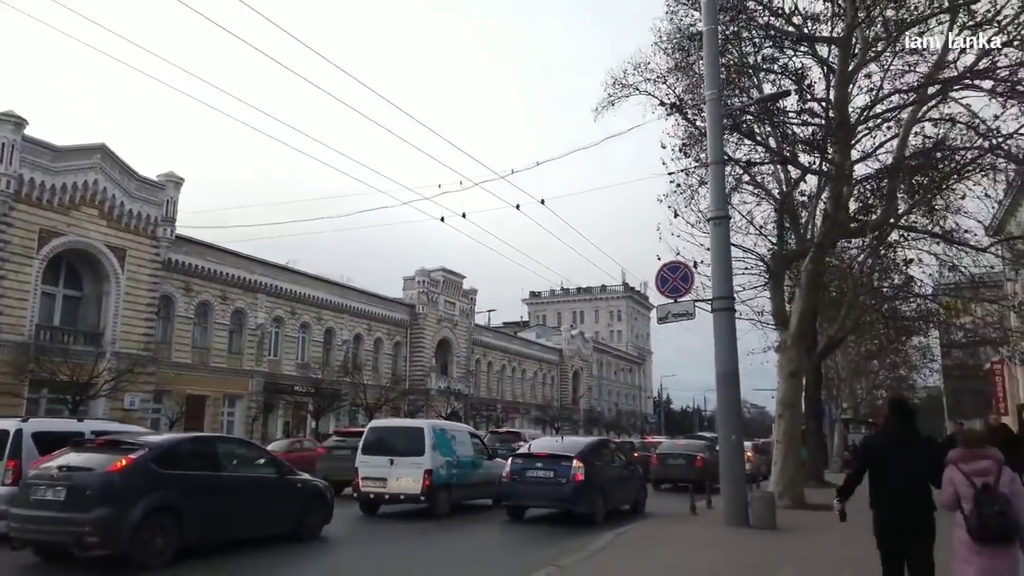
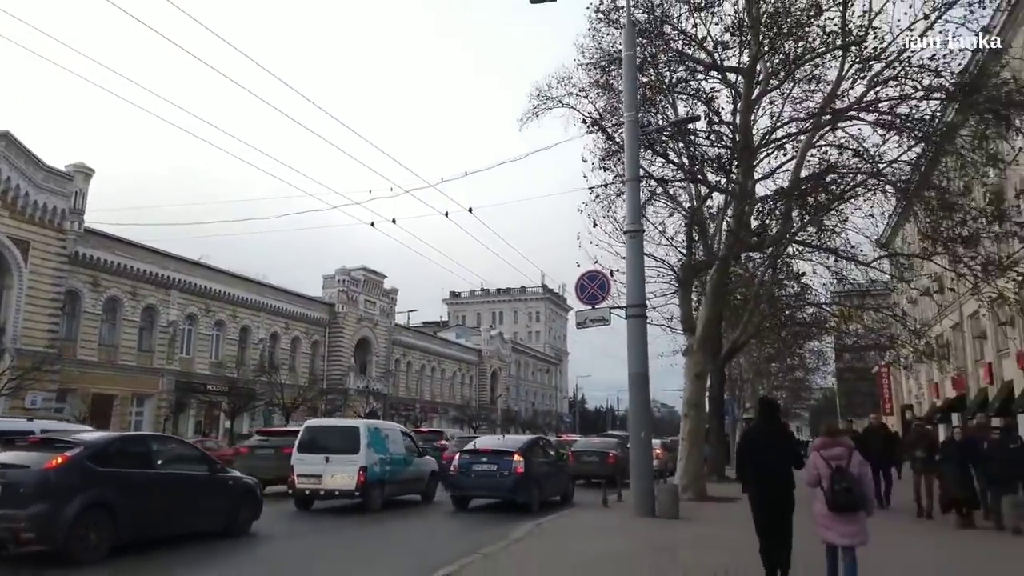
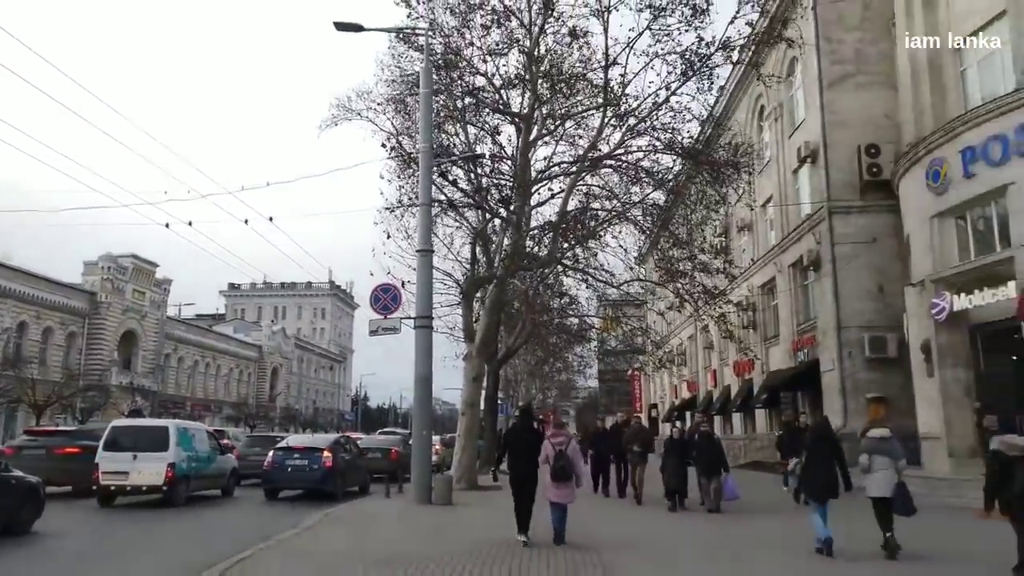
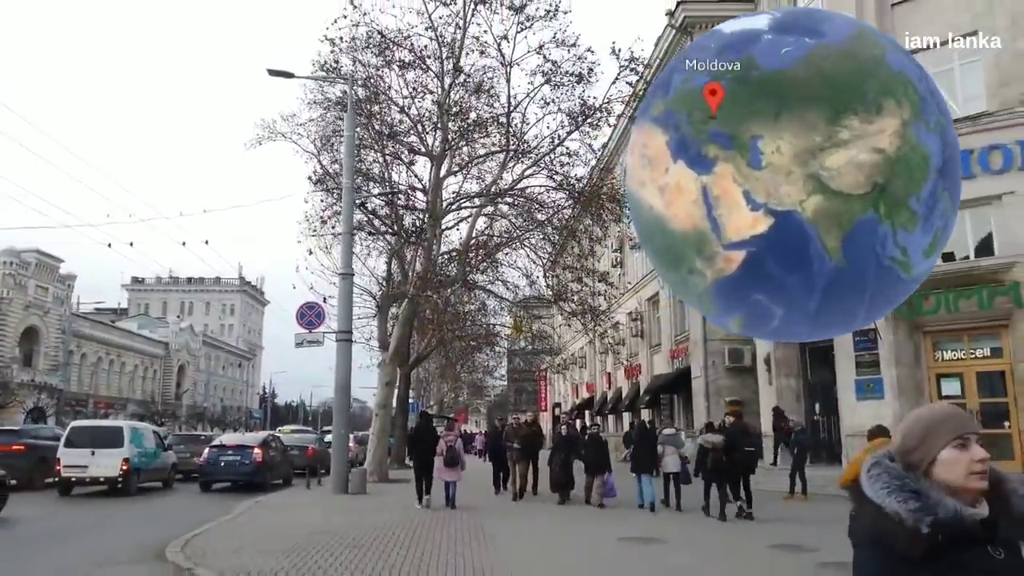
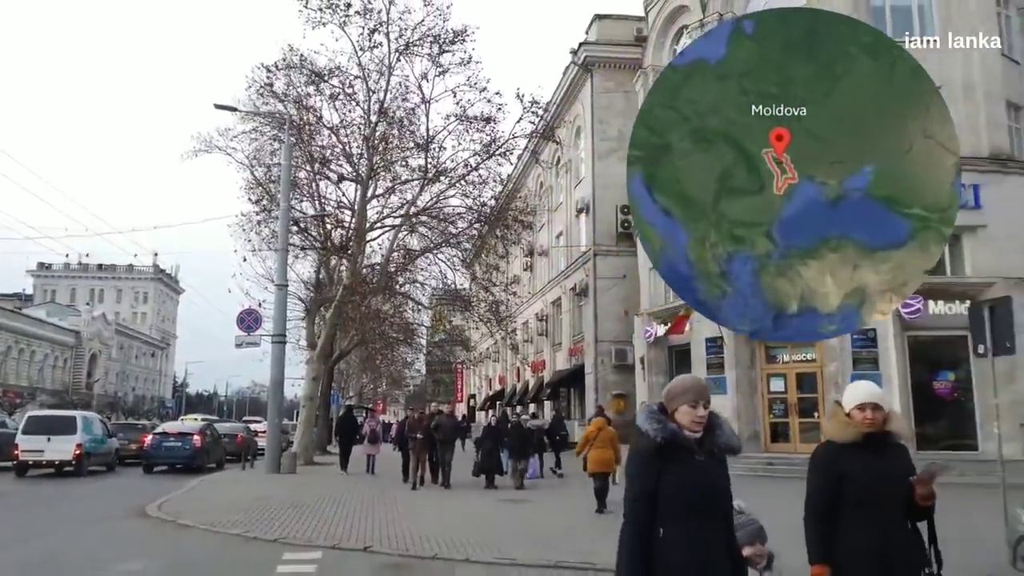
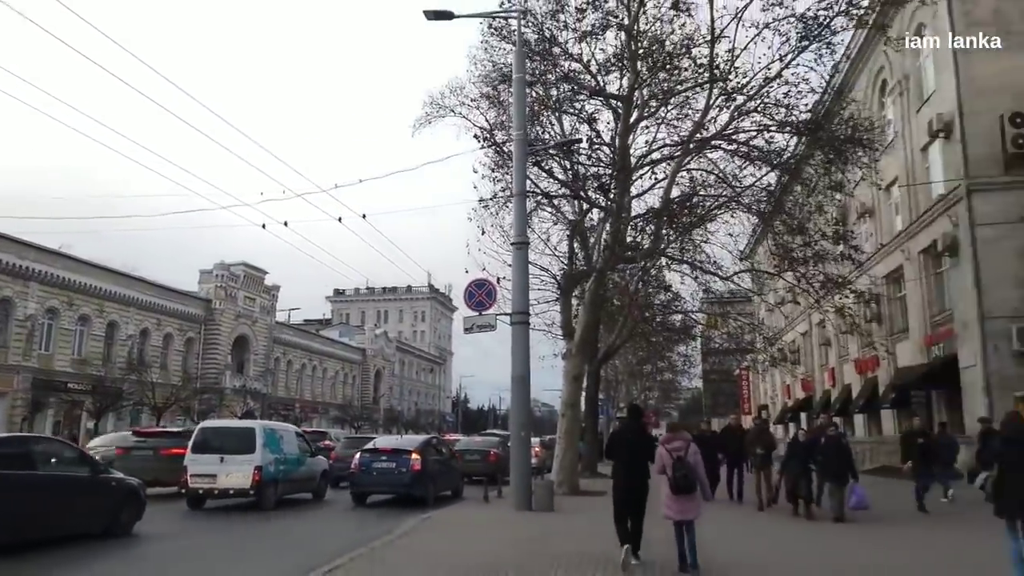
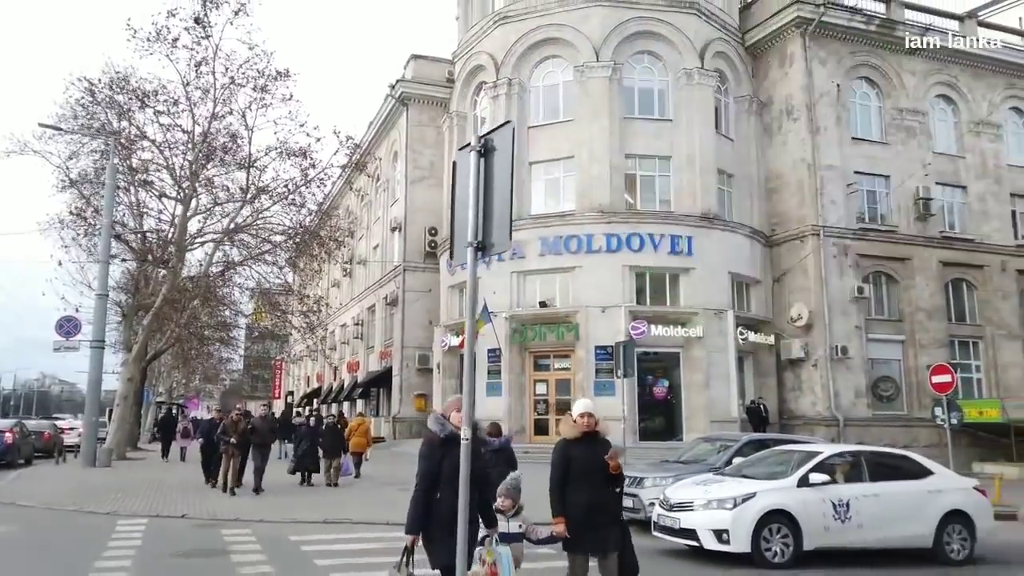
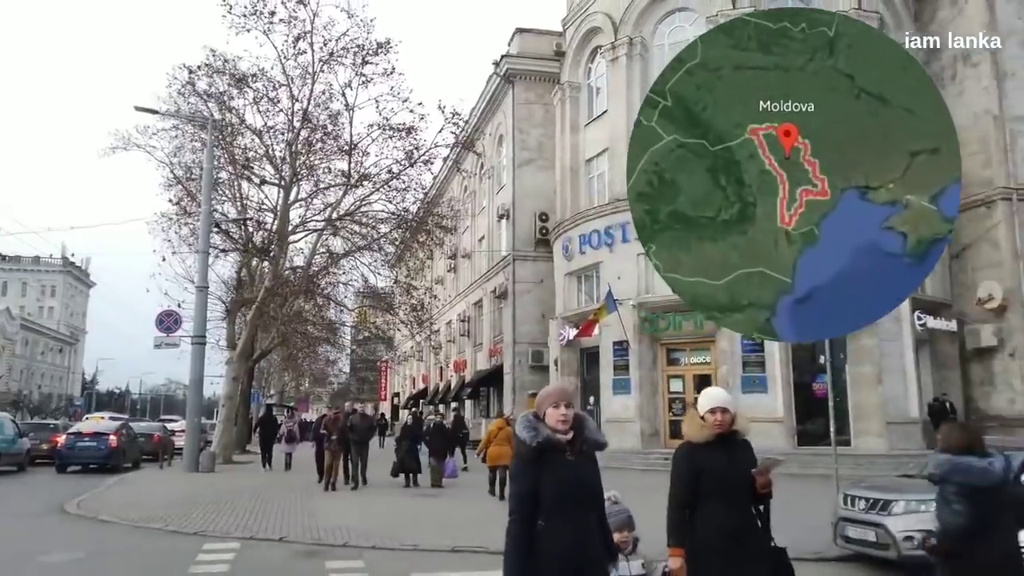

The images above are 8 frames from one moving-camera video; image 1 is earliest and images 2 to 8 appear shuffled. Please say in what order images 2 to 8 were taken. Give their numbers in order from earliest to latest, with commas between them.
2, 6, 3, 4, 5, 8, 7
